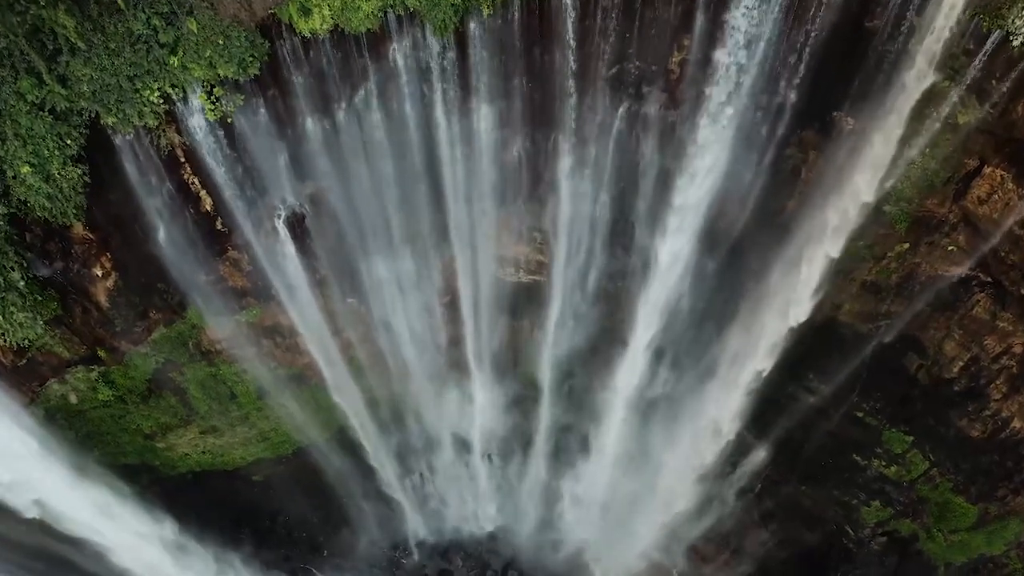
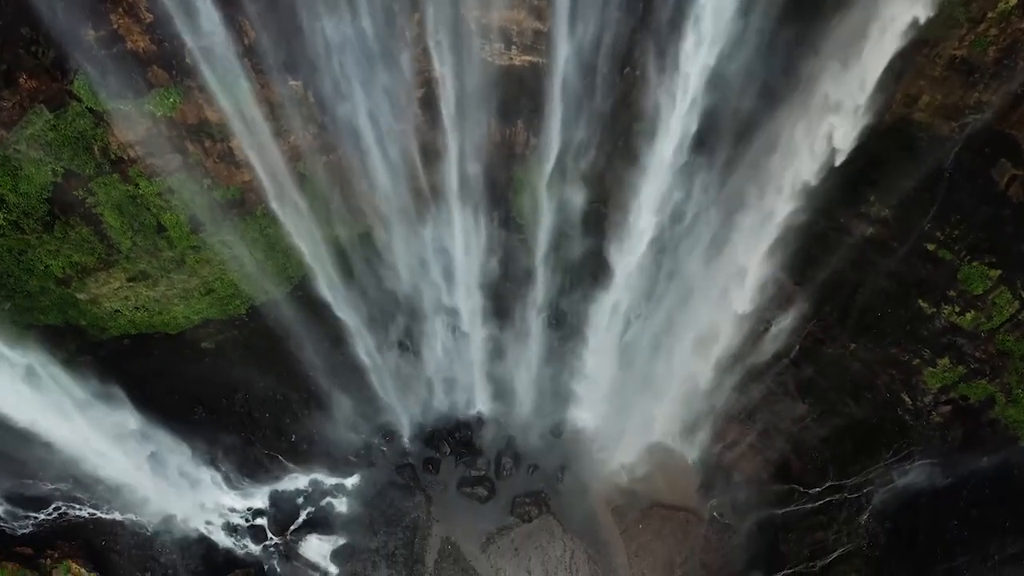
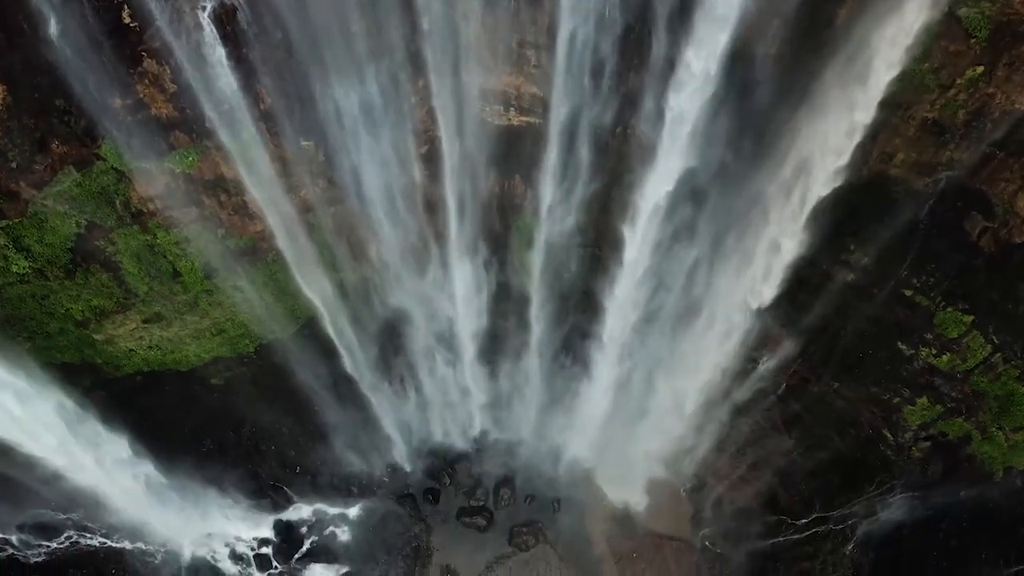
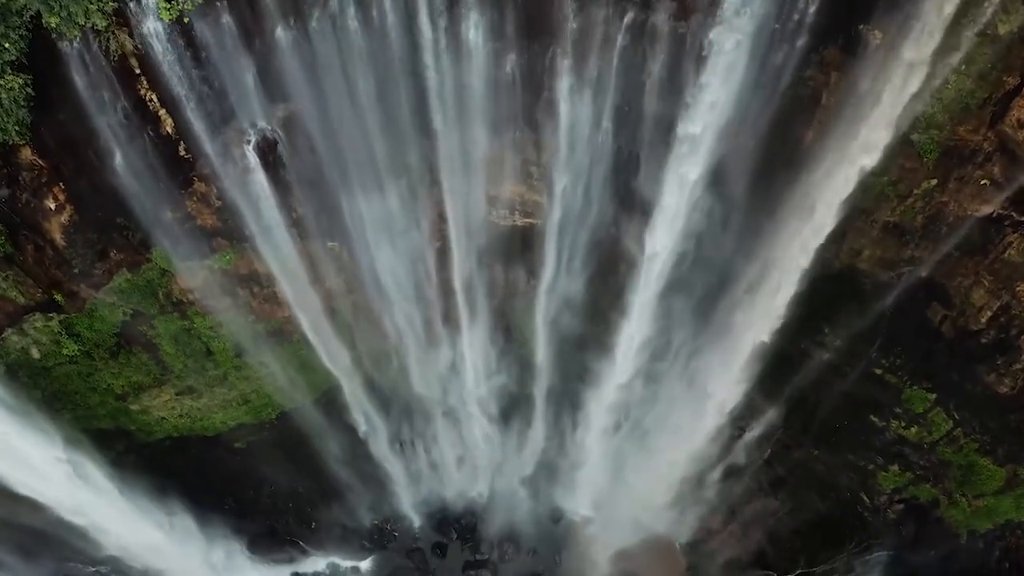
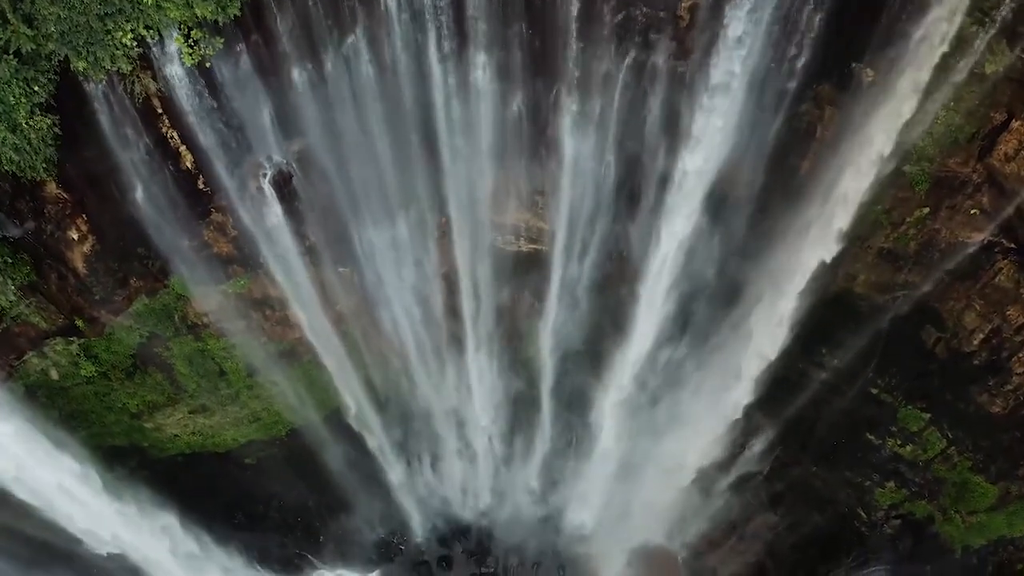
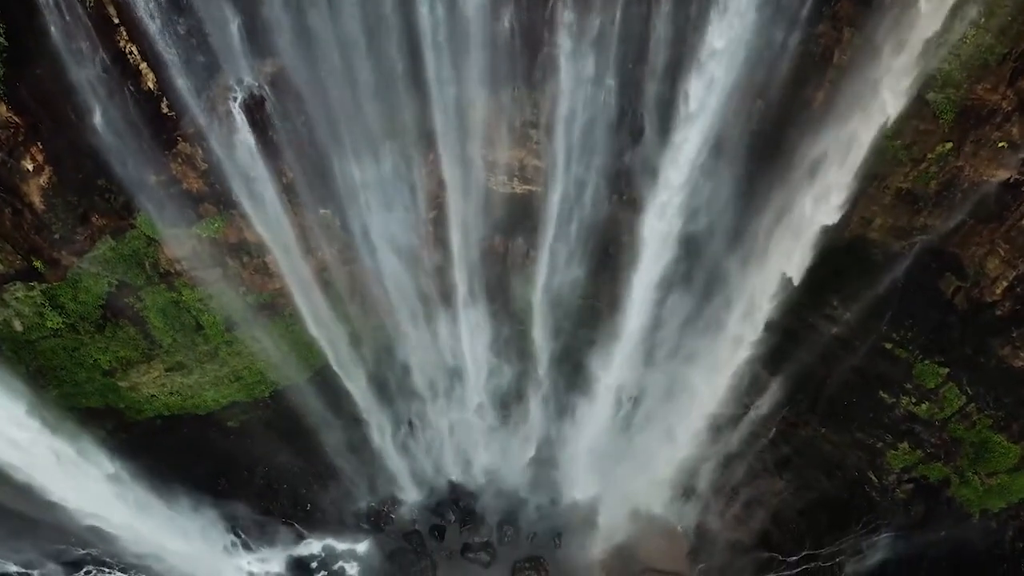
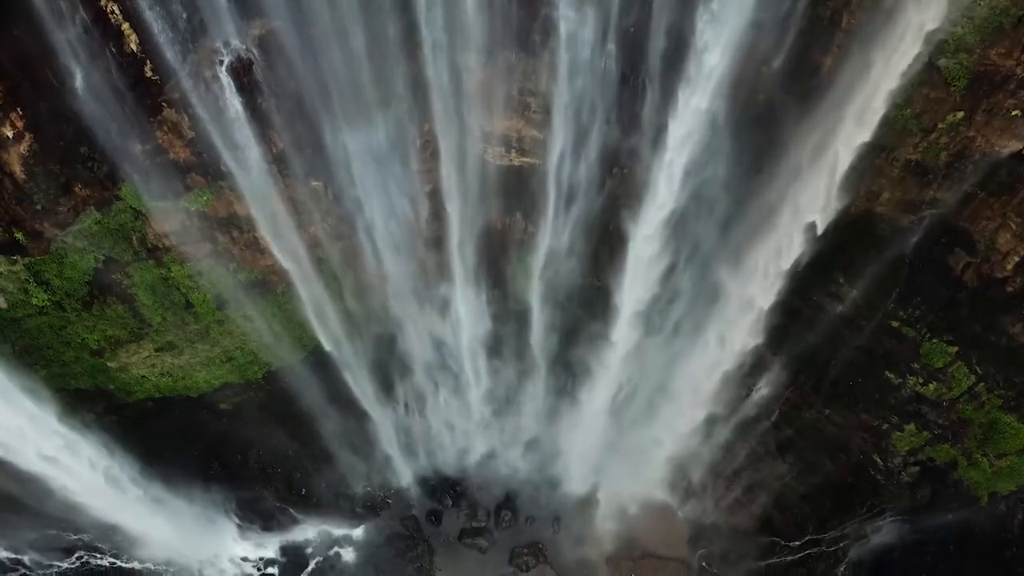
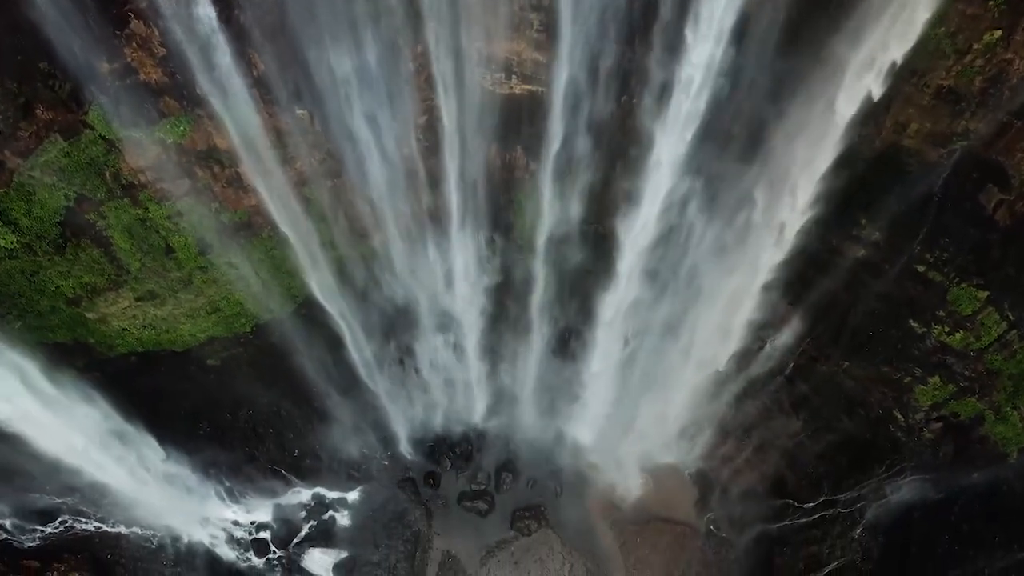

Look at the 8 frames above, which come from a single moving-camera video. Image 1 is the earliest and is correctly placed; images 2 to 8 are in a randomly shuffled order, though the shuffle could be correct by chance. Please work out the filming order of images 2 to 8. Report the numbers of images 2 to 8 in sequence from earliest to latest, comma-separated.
5, 4, 6, 7, 3, 8, 2
